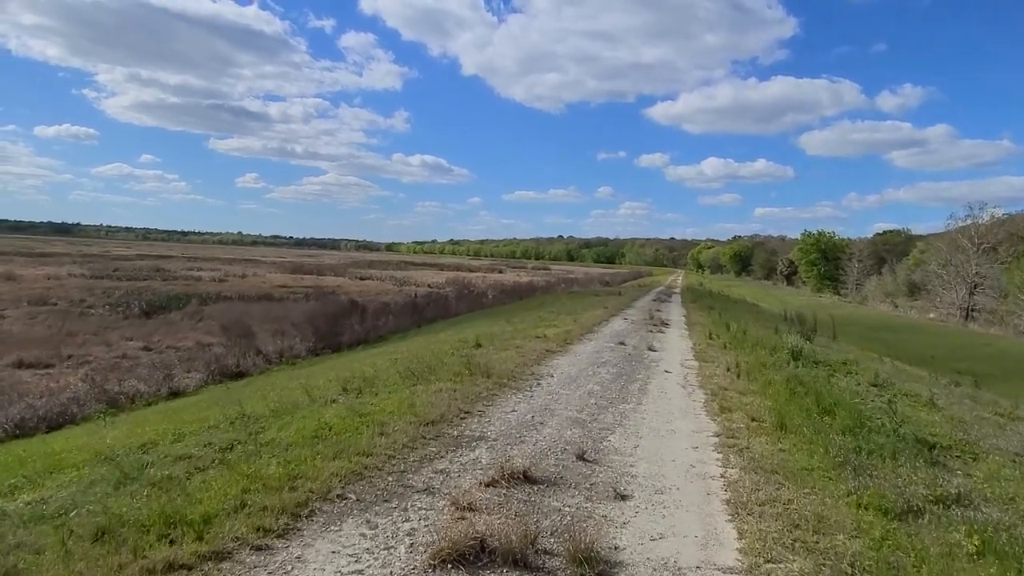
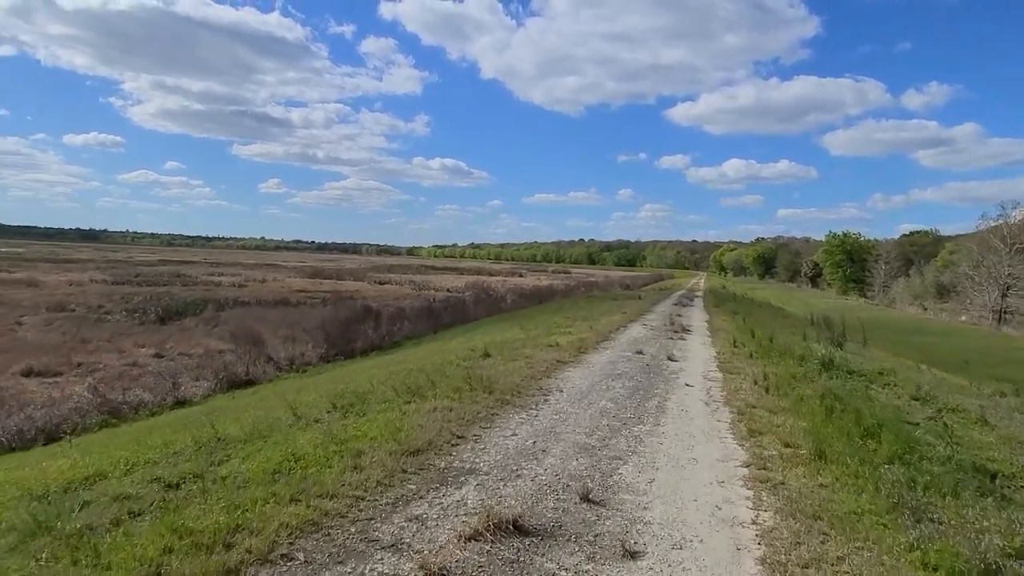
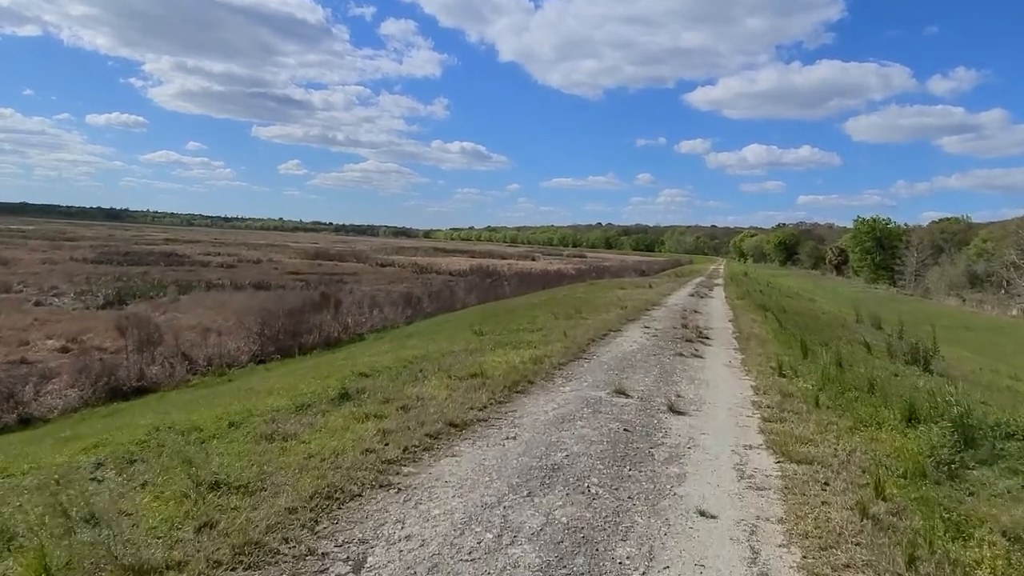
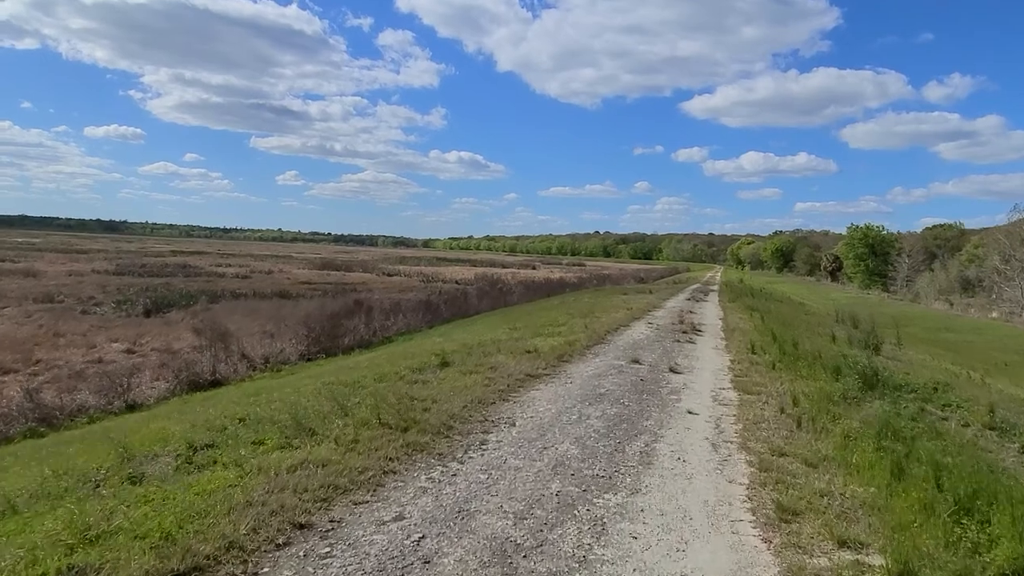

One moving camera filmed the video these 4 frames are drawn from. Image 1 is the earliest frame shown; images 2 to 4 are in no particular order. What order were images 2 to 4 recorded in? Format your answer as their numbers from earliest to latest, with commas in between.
2, 4, 3
